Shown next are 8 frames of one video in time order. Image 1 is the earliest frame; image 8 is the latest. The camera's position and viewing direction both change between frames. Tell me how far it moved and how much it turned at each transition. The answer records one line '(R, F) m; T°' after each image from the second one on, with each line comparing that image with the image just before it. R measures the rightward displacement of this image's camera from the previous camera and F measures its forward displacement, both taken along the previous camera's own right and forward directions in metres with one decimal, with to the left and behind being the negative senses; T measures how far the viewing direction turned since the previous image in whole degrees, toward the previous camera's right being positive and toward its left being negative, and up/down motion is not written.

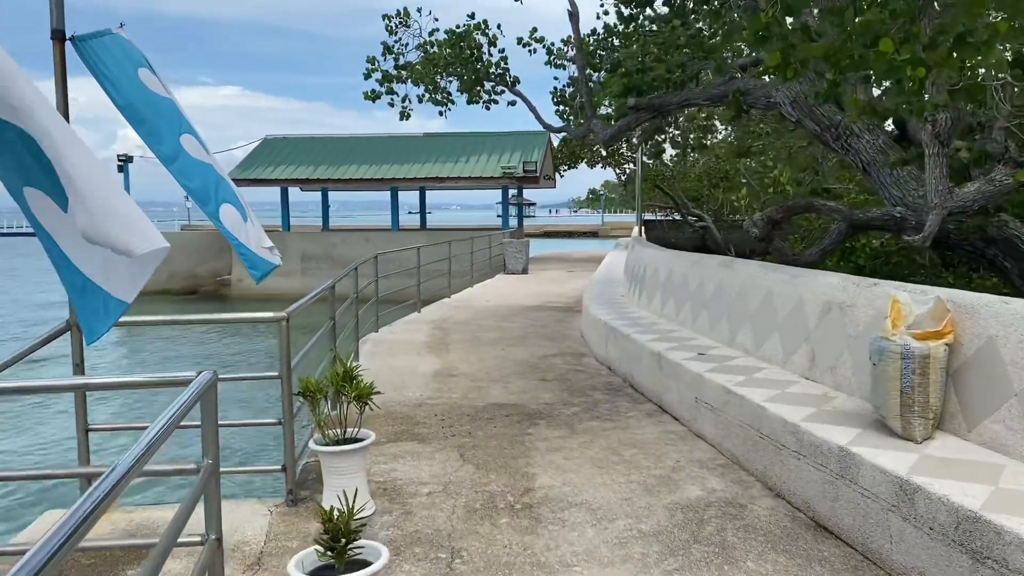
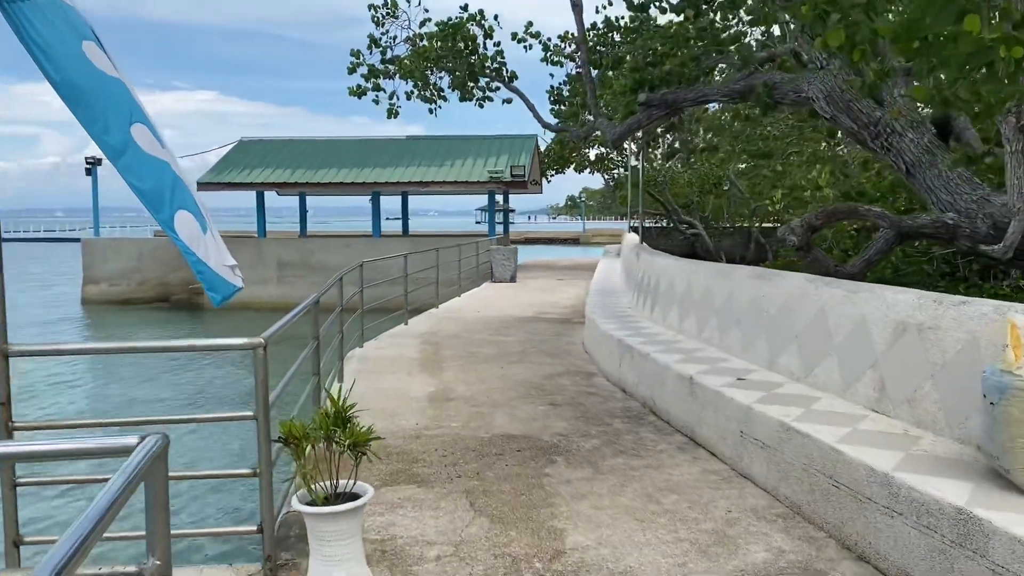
(-0.2, +0.7) m; +1°
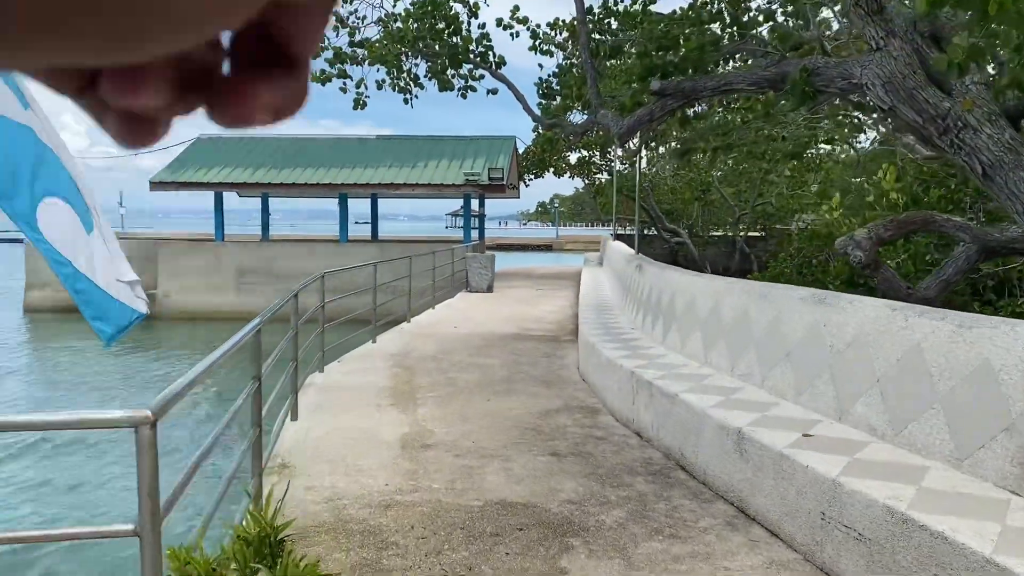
(-0.1, +1.2) m; +2°
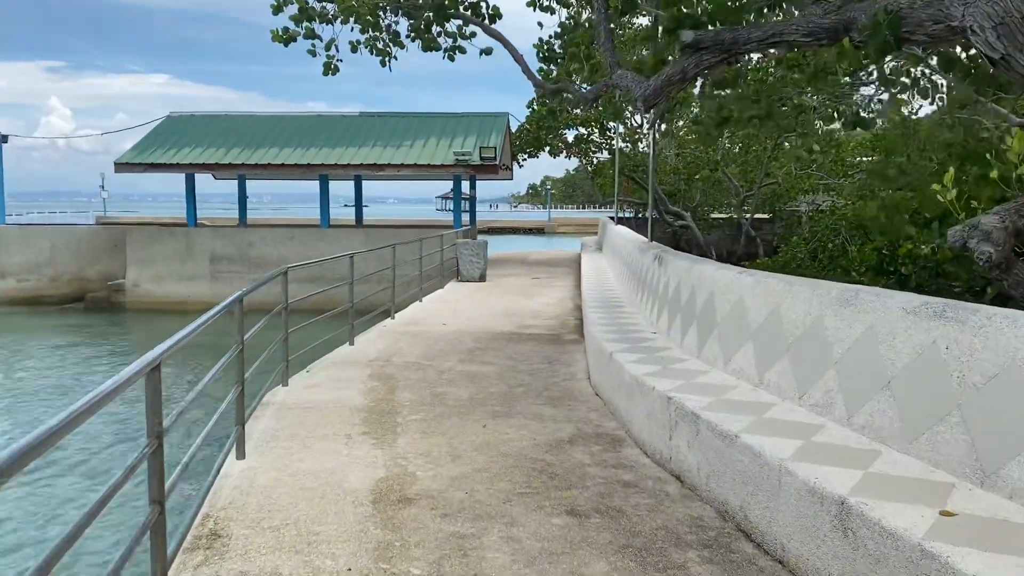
(-0.1, +1.2) m; +1°
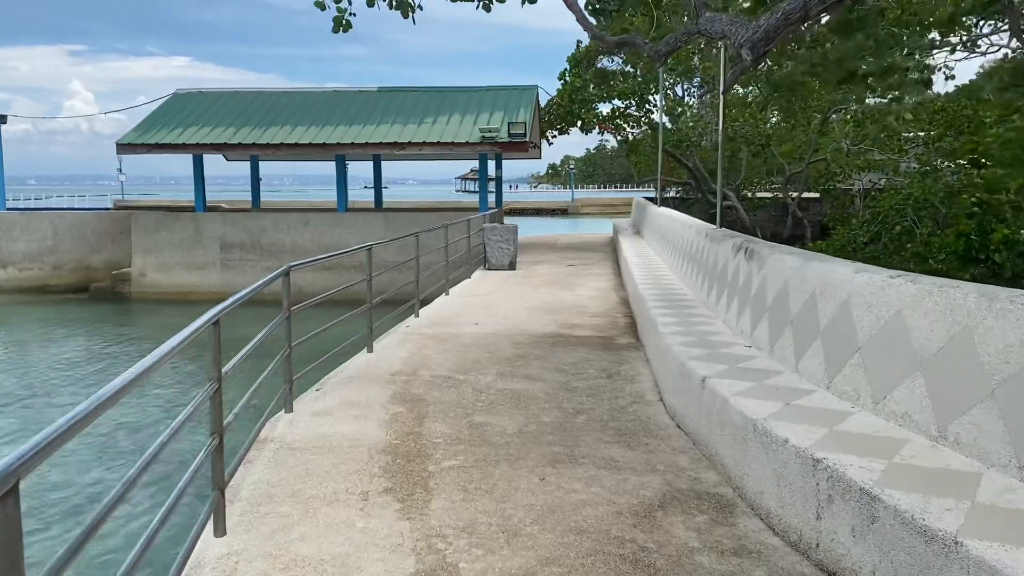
(-0.2, +1.3) m; -1°
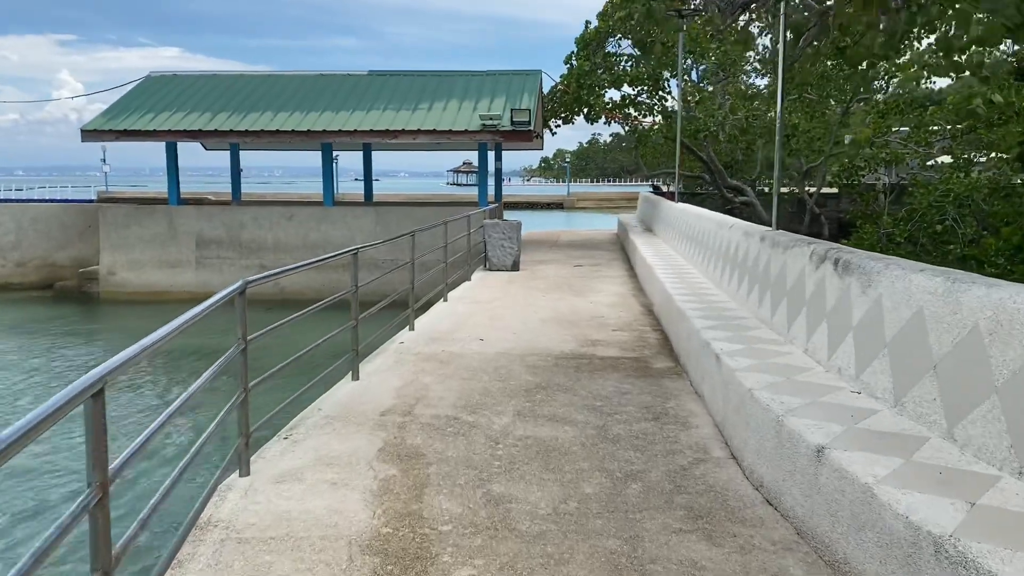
(-0.2, +1.3) m; +1°
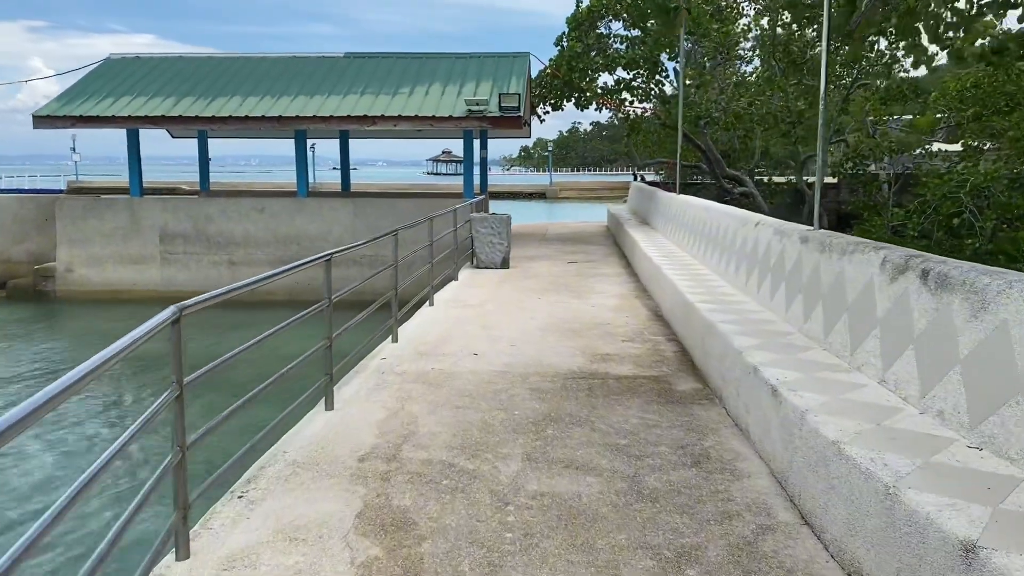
(-0.1, +0.9) m; +1°
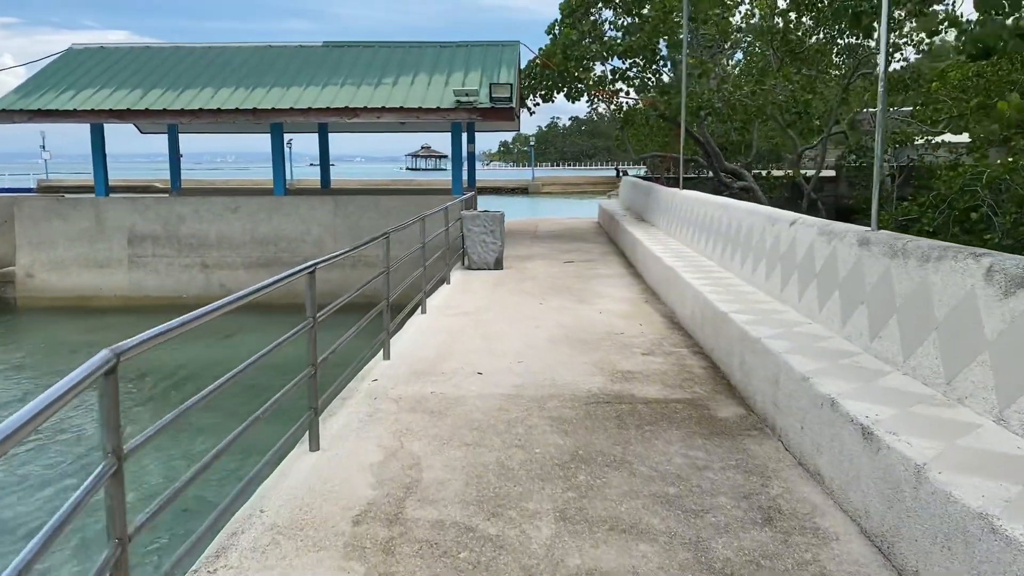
(-0.2, +0.7) m; +1°
